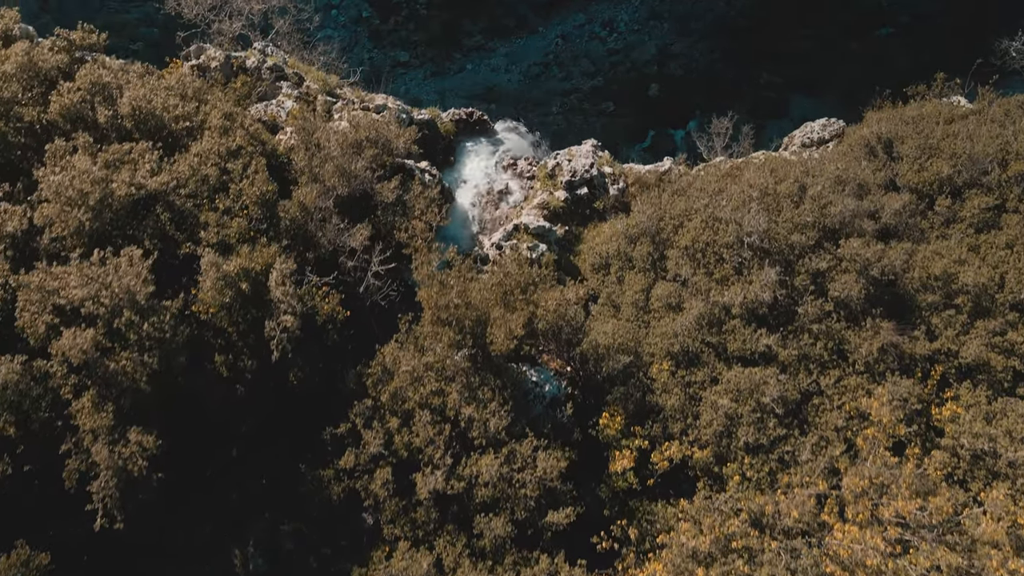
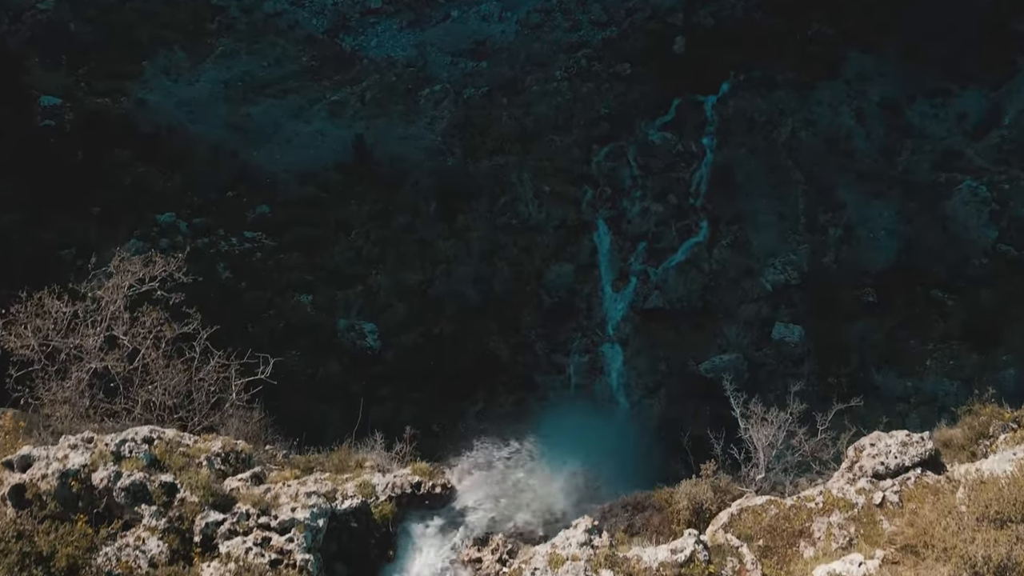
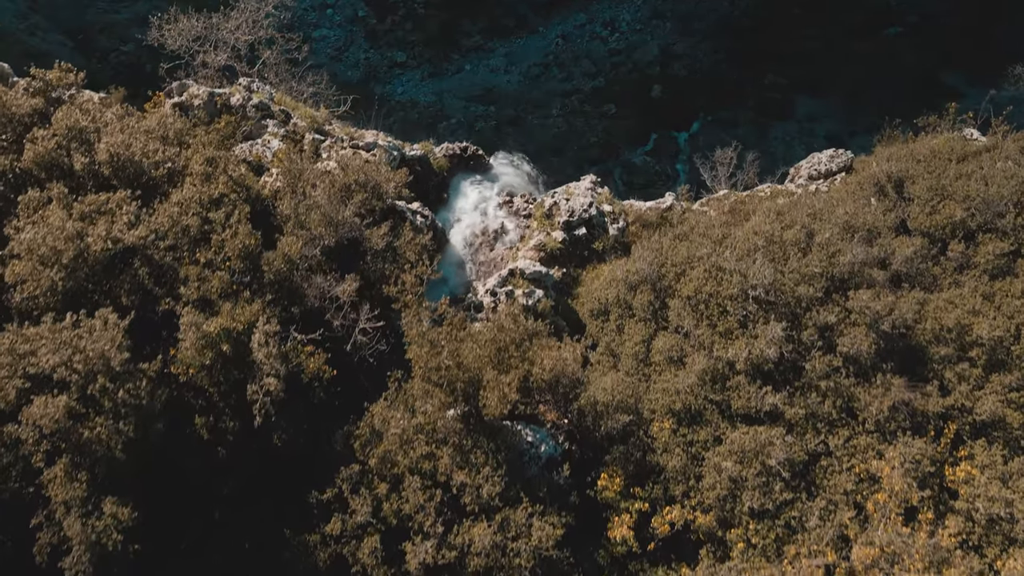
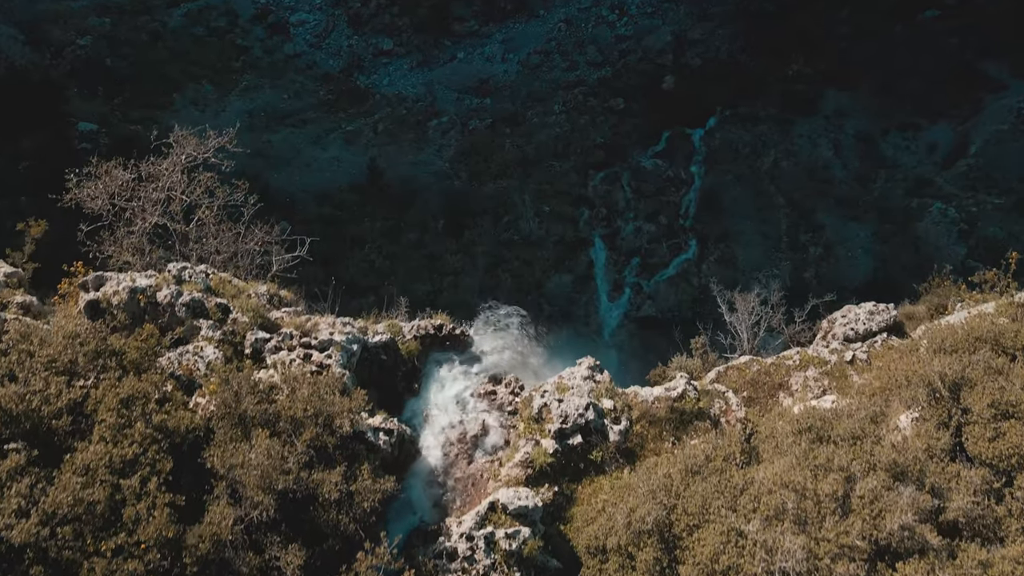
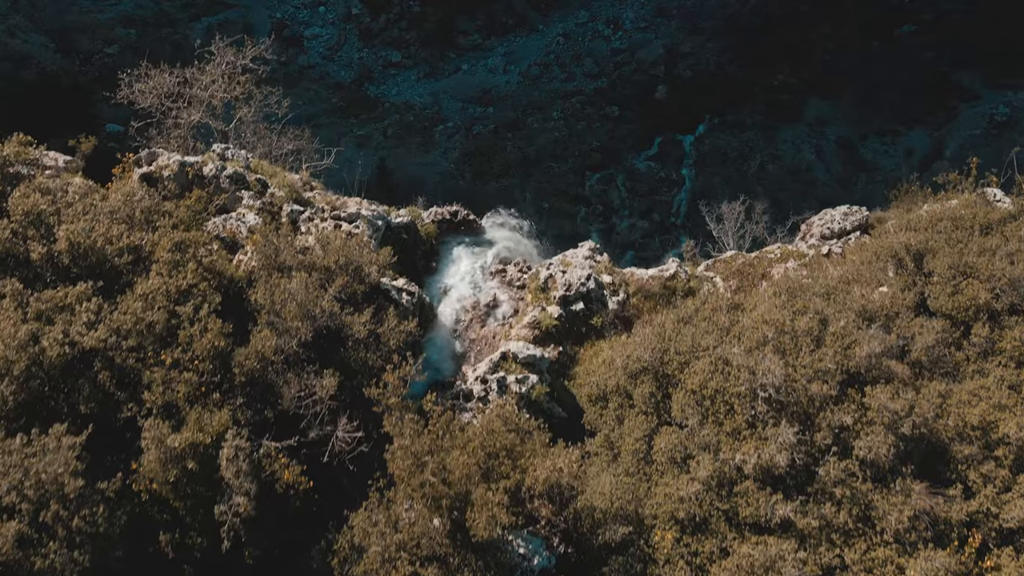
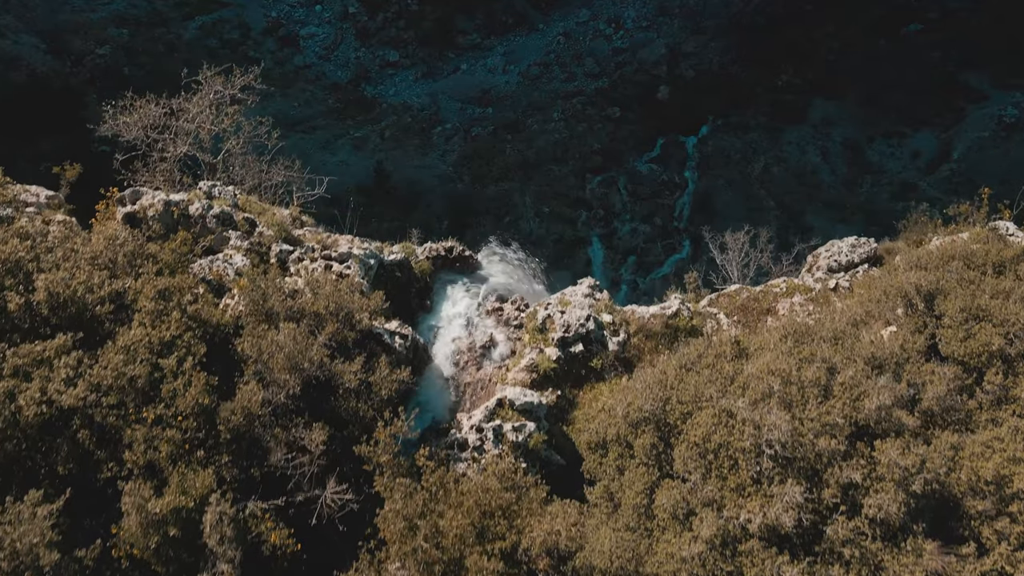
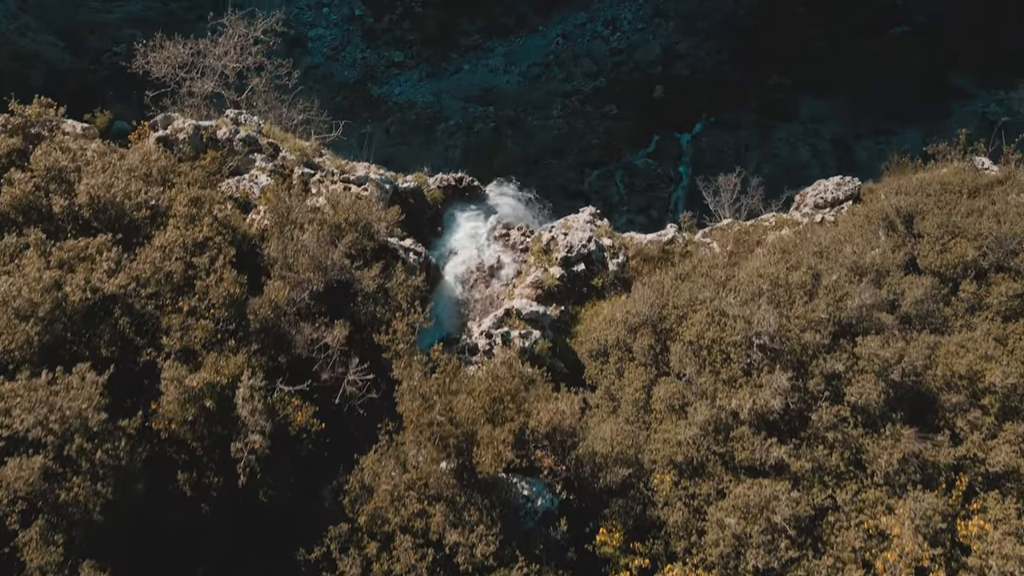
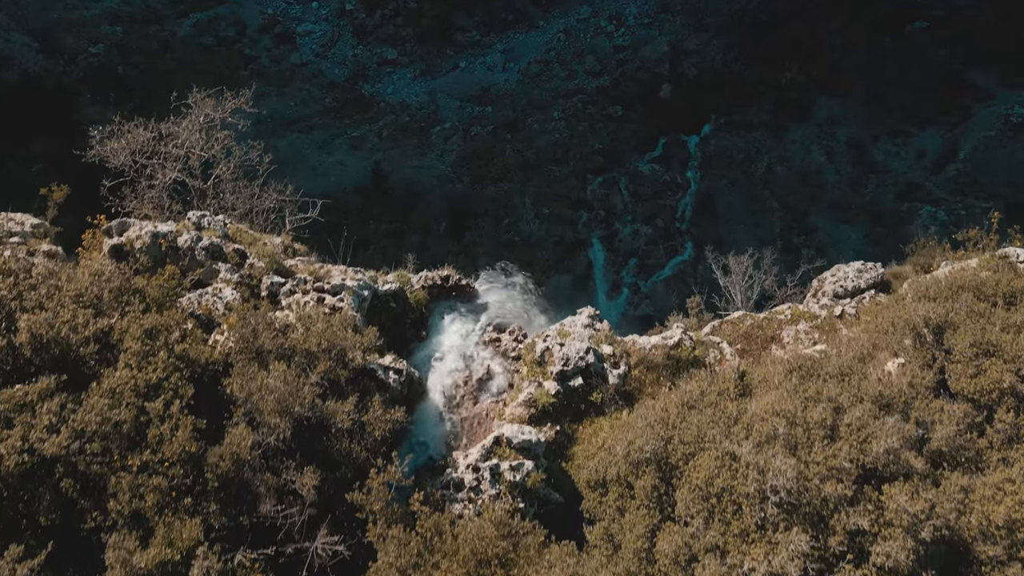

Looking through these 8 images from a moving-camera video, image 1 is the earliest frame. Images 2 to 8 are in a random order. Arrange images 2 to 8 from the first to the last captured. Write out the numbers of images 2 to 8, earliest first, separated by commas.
3, 7, 5, 6, 8, 4, 2
